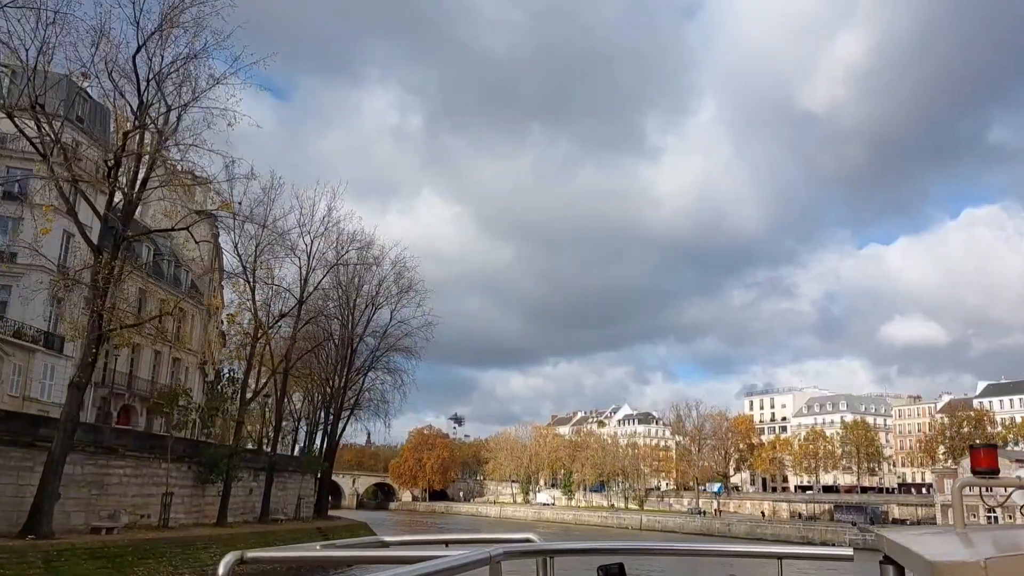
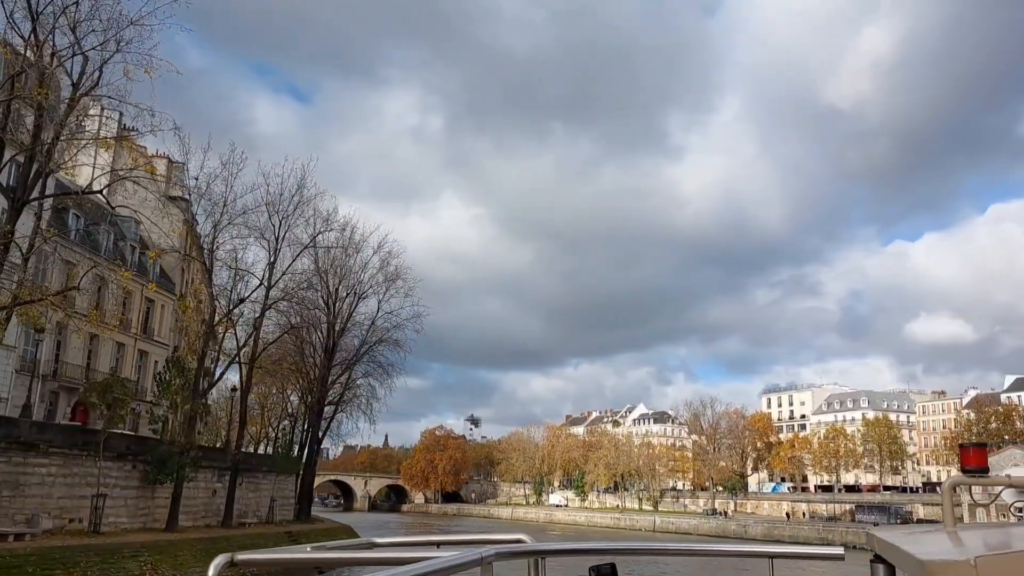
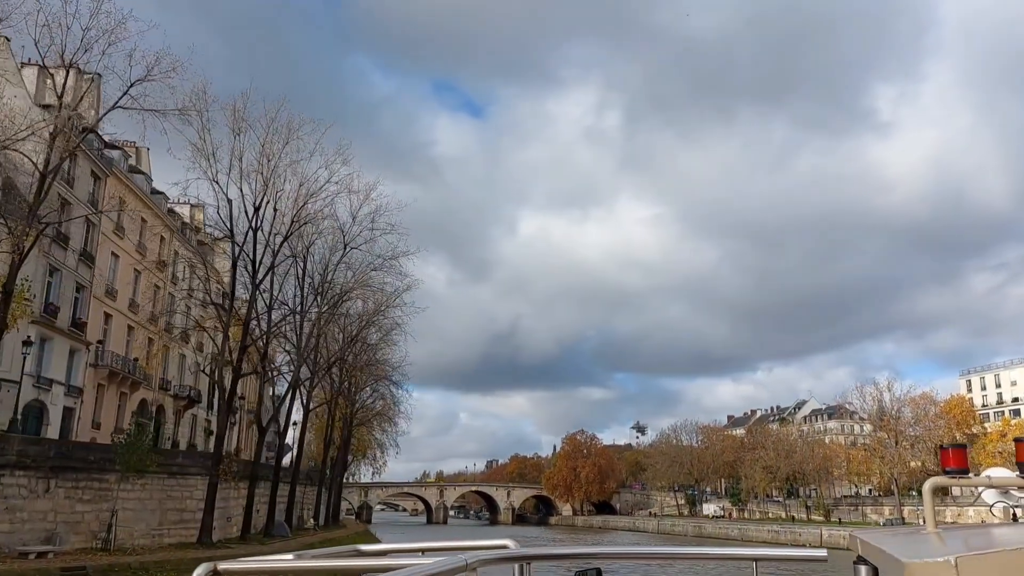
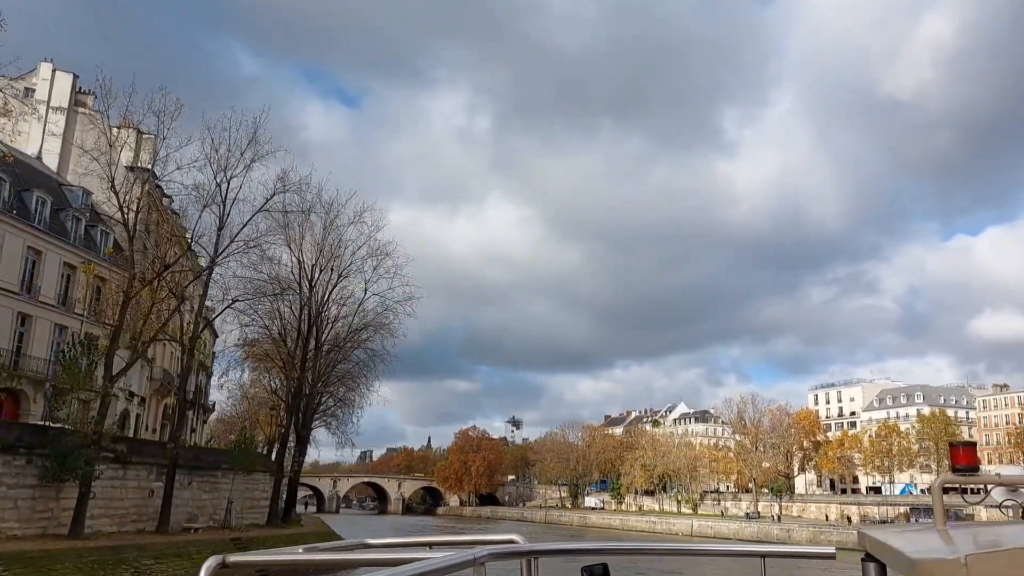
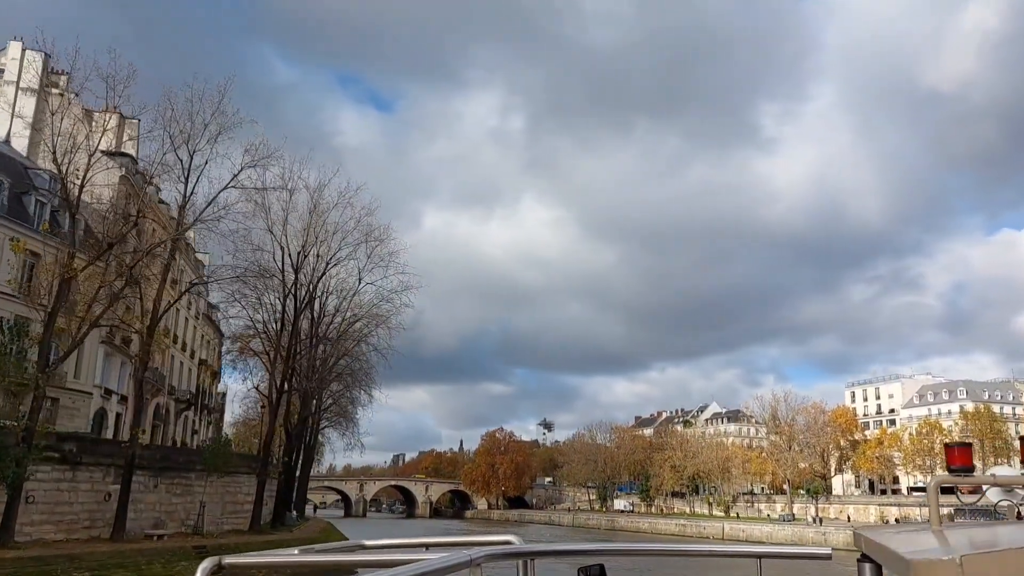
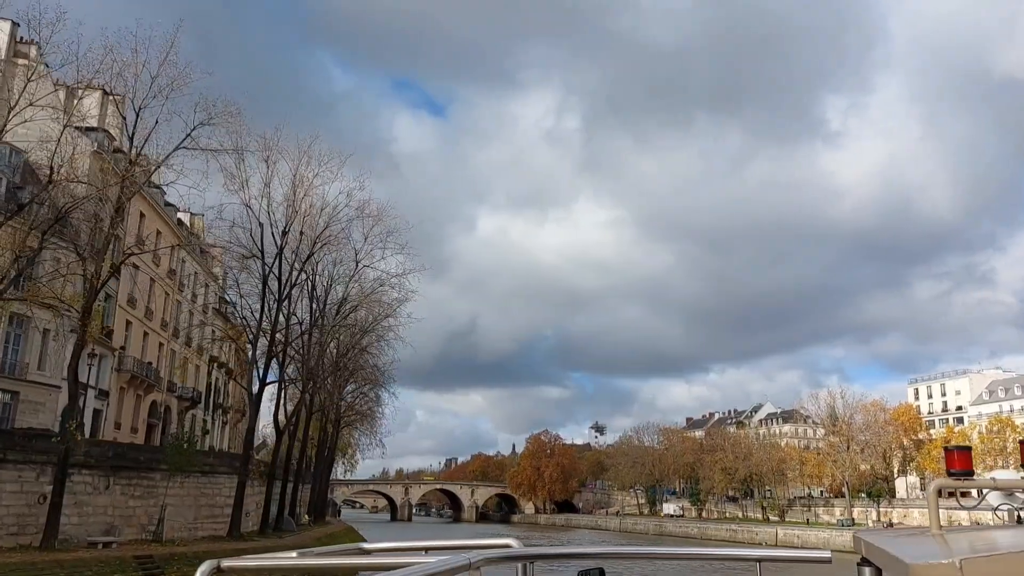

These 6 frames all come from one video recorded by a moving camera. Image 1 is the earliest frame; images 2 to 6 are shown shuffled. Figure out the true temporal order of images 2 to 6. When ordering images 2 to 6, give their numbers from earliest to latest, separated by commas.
2, 4, 5, 6, 3
